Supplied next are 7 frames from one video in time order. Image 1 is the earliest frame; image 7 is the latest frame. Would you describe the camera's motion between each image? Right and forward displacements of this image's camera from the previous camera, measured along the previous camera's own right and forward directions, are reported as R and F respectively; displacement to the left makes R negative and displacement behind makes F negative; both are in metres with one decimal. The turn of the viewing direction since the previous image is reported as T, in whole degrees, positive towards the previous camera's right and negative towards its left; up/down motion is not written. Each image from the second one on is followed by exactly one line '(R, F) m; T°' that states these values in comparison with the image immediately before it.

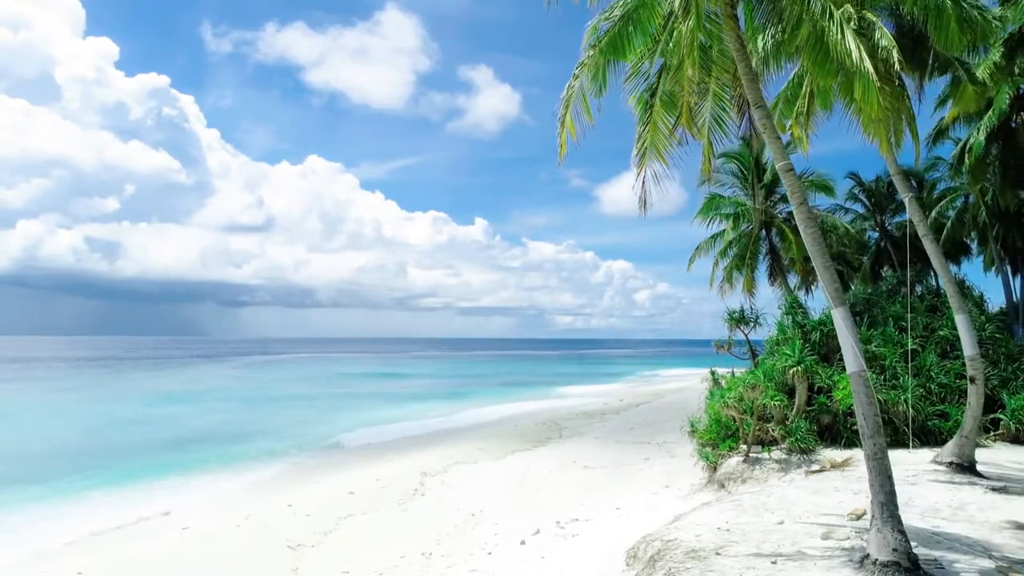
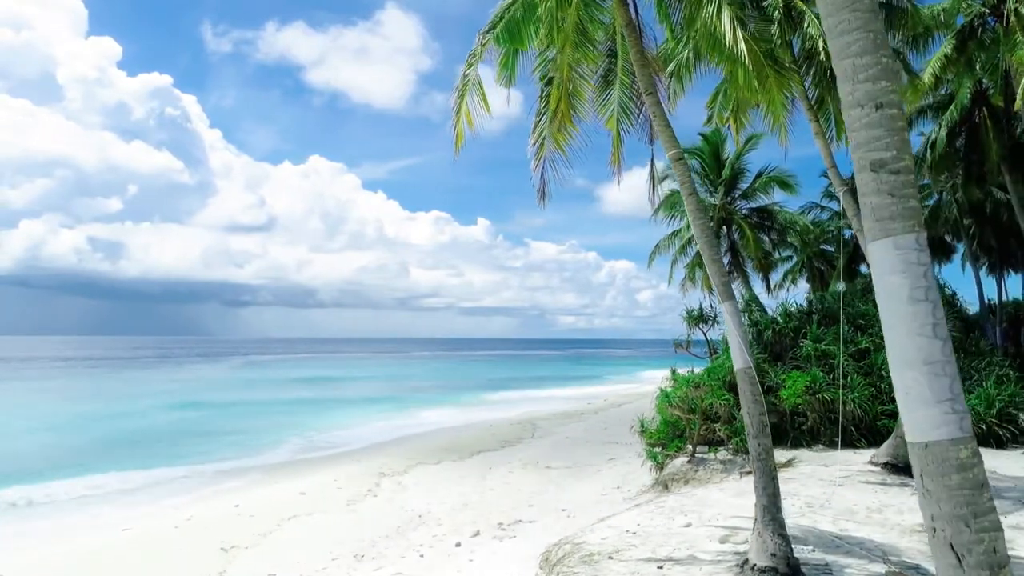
(+1.1, +0.2) m; 0°
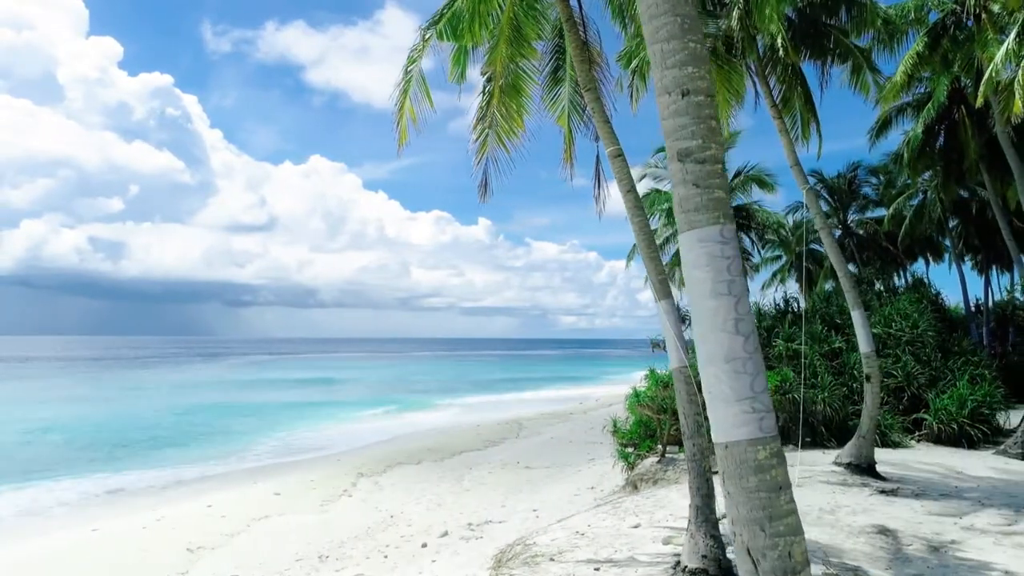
(+0.6, +0.1) m; 0°
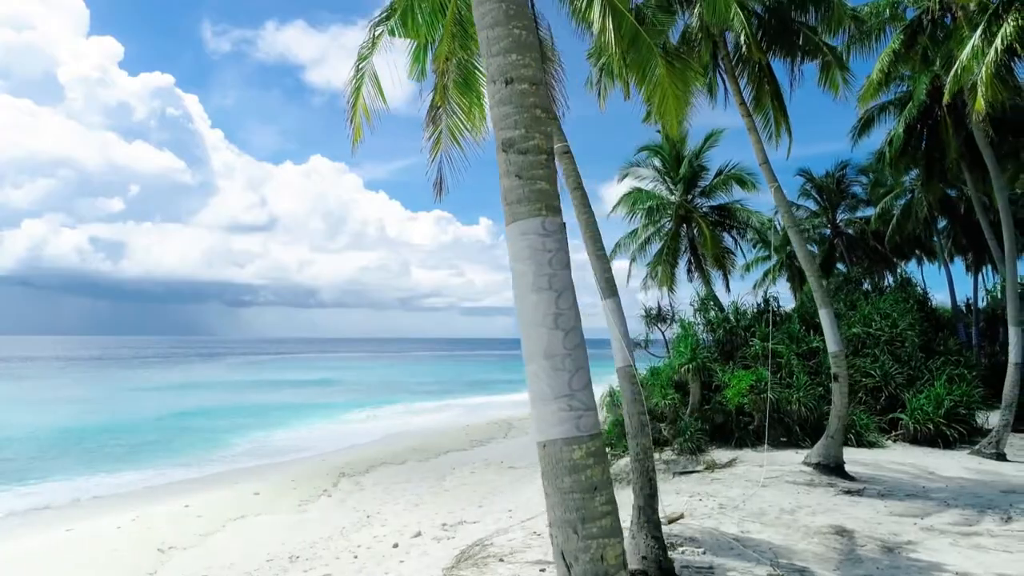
(+0.5, 0.0) m; 0°
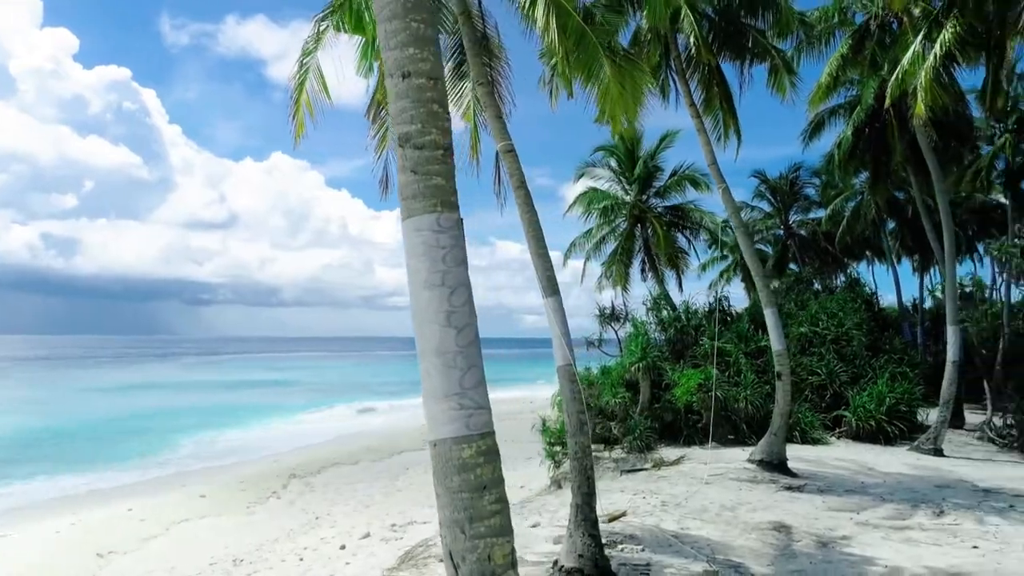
(+0.2, 0.0) m; +4°
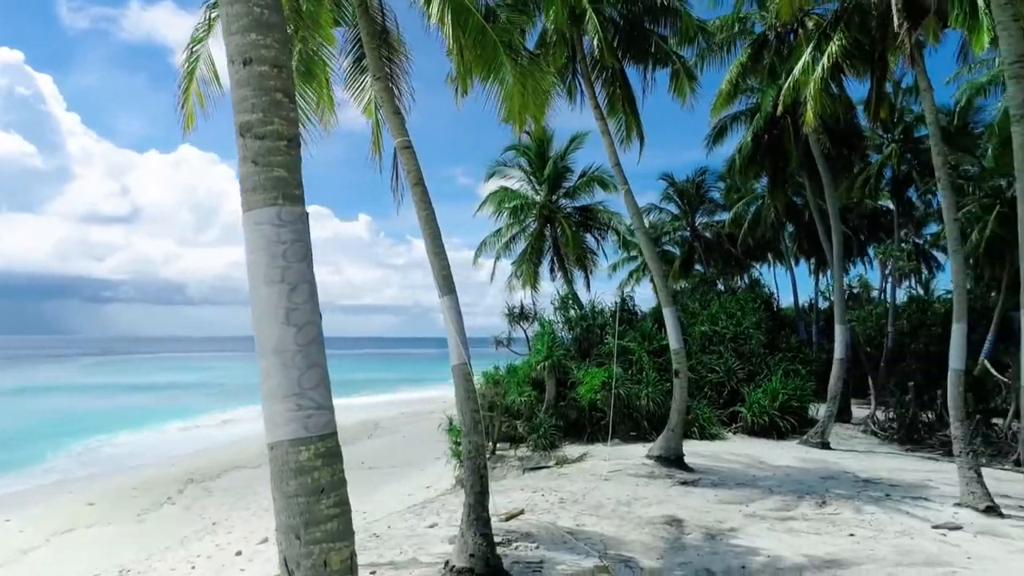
(+0.2, 0.0) m; +8°
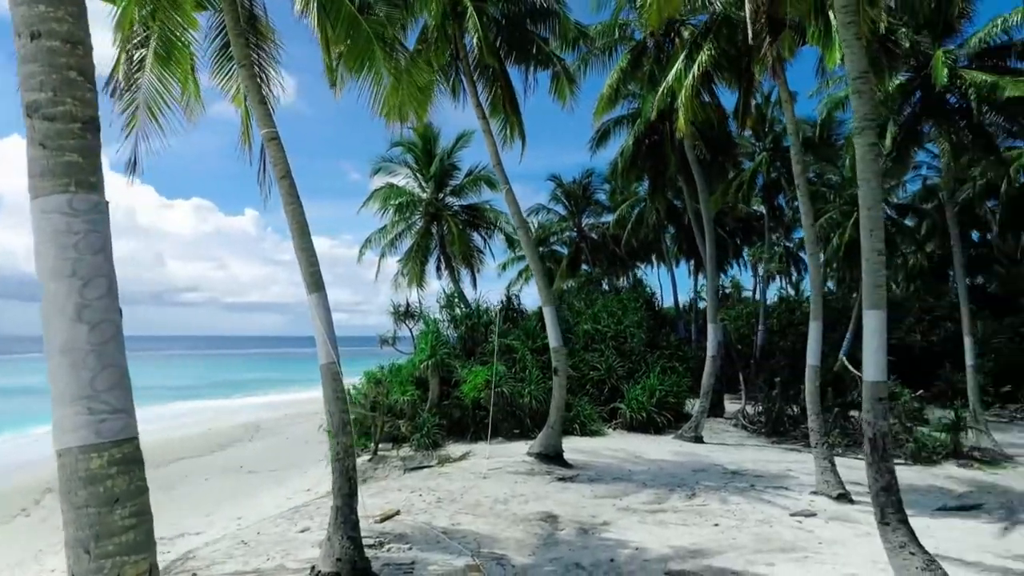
(+0.2, 0.0) m; +10°
